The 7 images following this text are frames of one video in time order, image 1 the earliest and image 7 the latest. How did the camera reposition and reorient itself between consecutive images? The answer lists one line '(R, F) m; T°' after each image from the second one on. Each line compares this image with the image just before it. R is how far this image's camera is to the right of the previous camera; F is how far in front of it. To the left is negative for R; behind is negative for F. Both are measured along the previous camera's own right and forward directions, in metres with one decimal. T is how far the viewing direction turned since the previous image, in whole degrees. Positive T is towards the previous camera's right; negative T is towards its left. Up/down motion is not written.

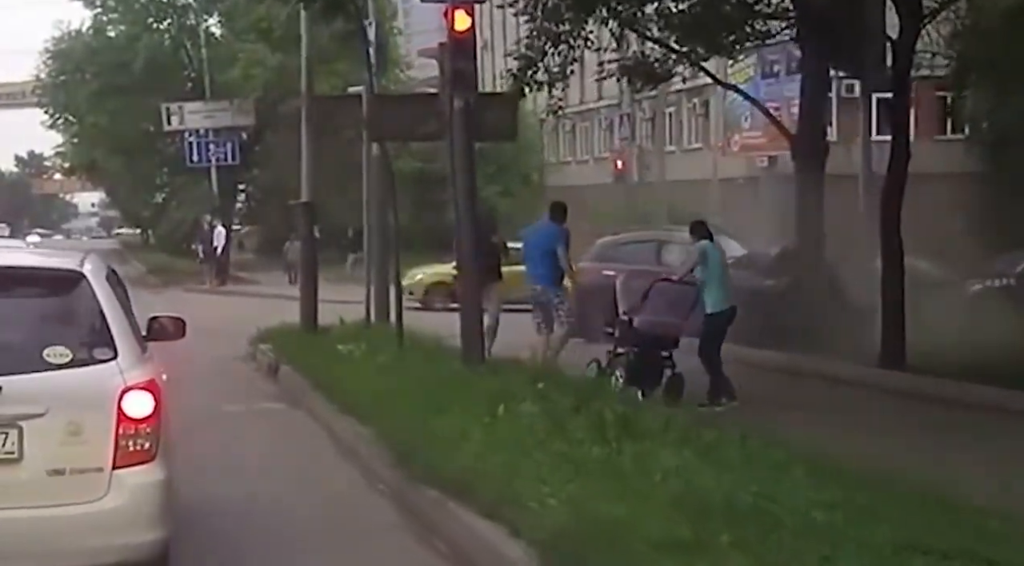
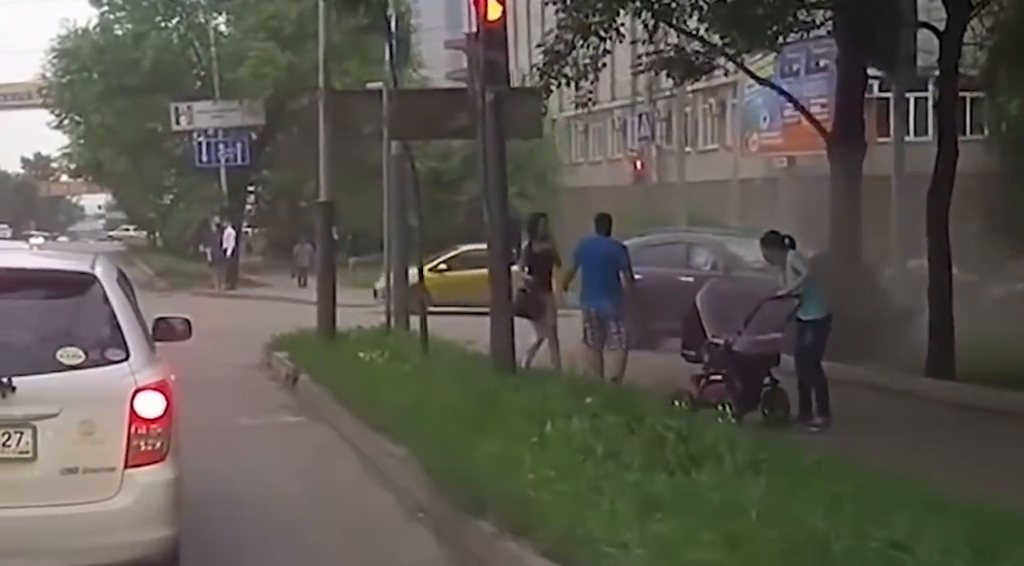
(-0.2, +0.9) m; 0°
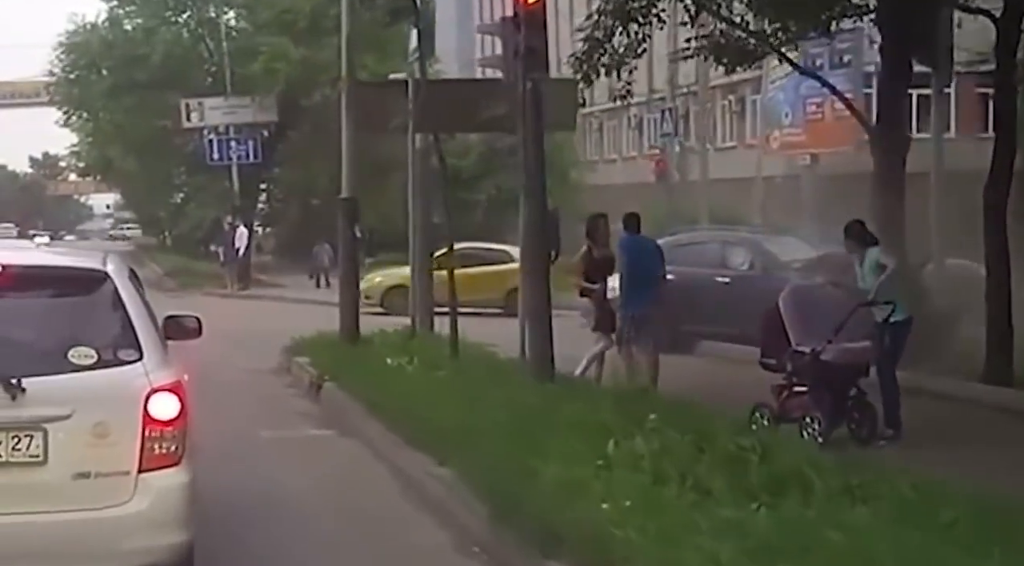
(-0.2, +1.0) m; 0°
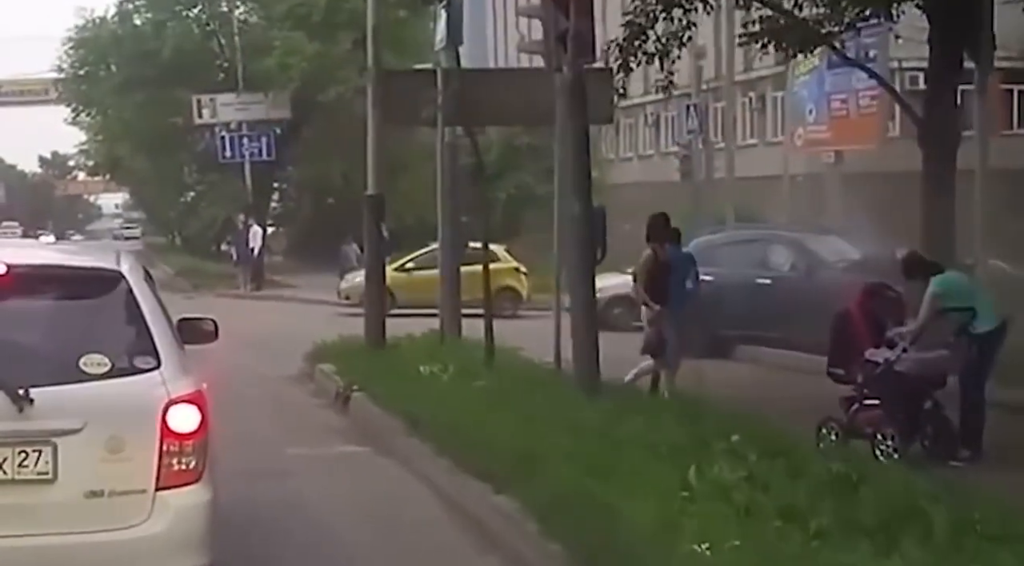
(-0.3, +1.0) m; 0°
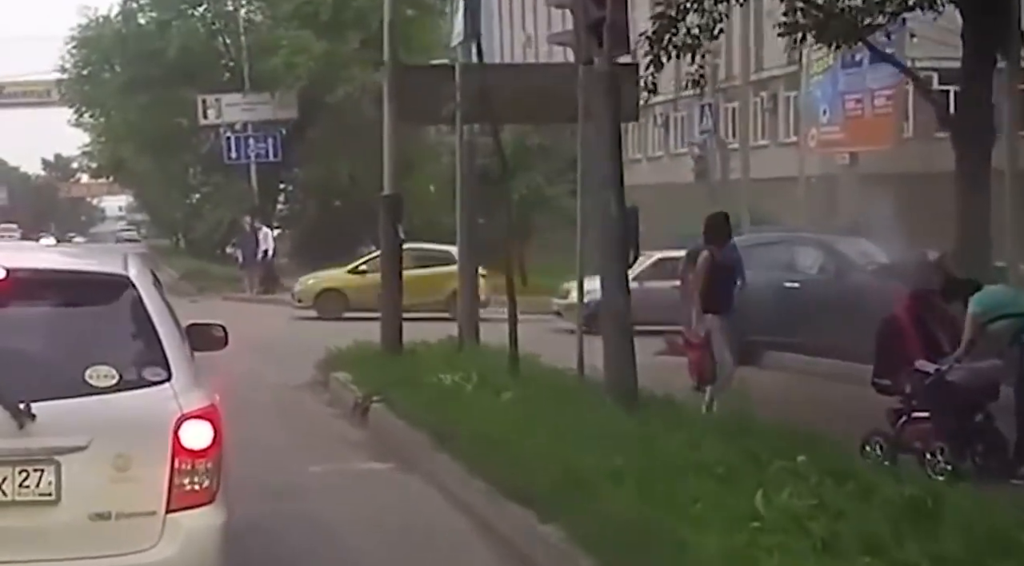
(-0.2, +0.7) m; 0°
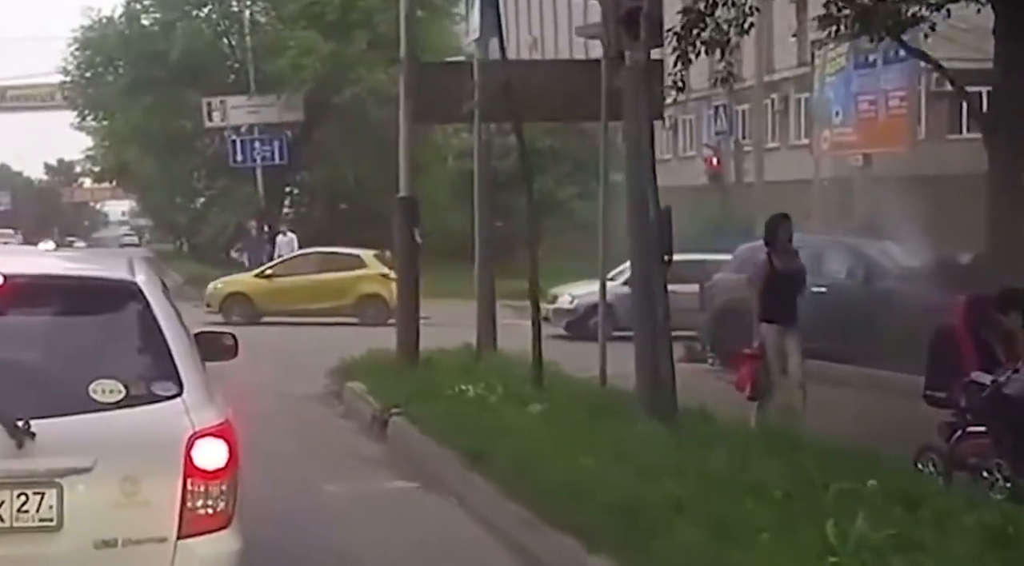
(-0.2, +0.6) m; 0°
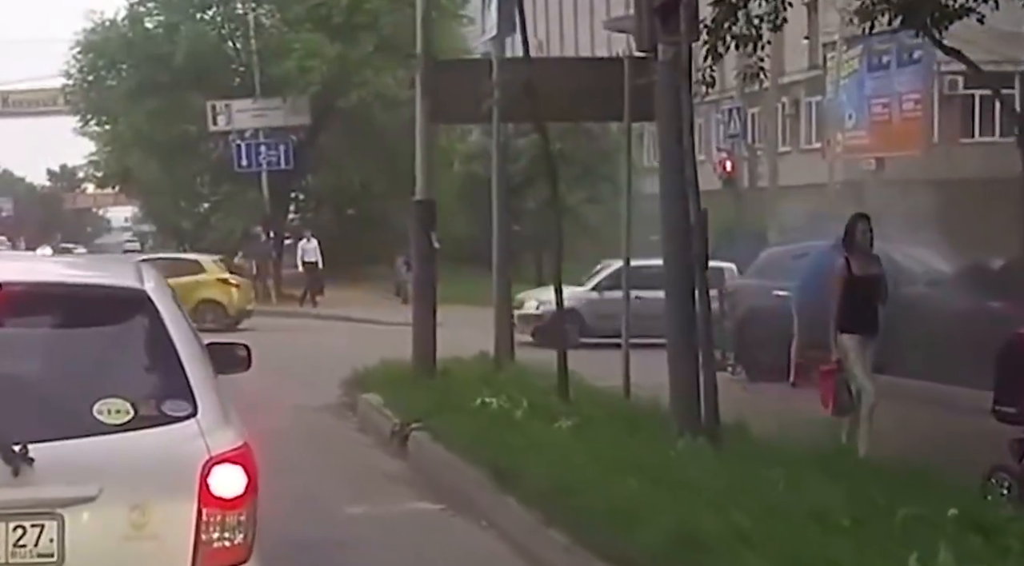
(-0.2, +0.6) m; 0°
